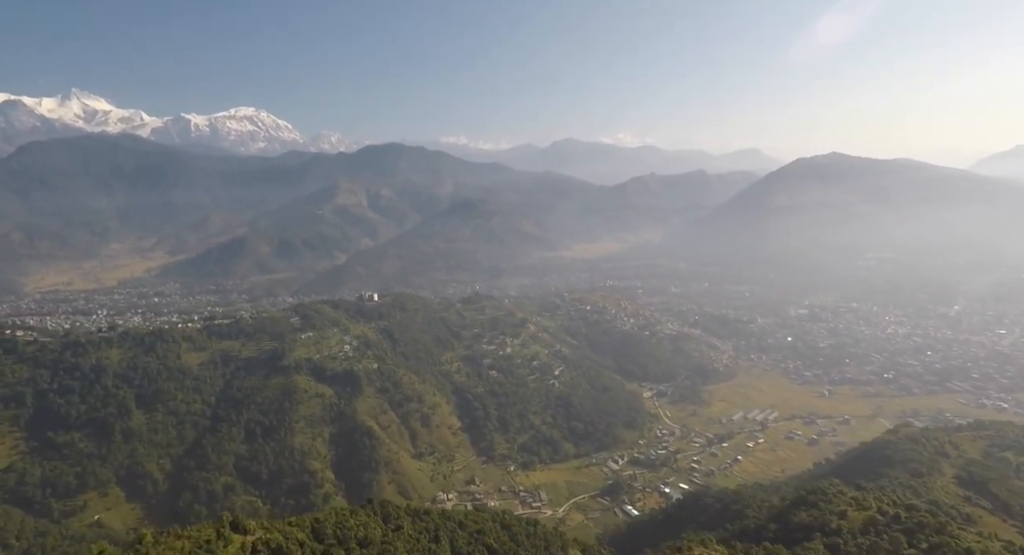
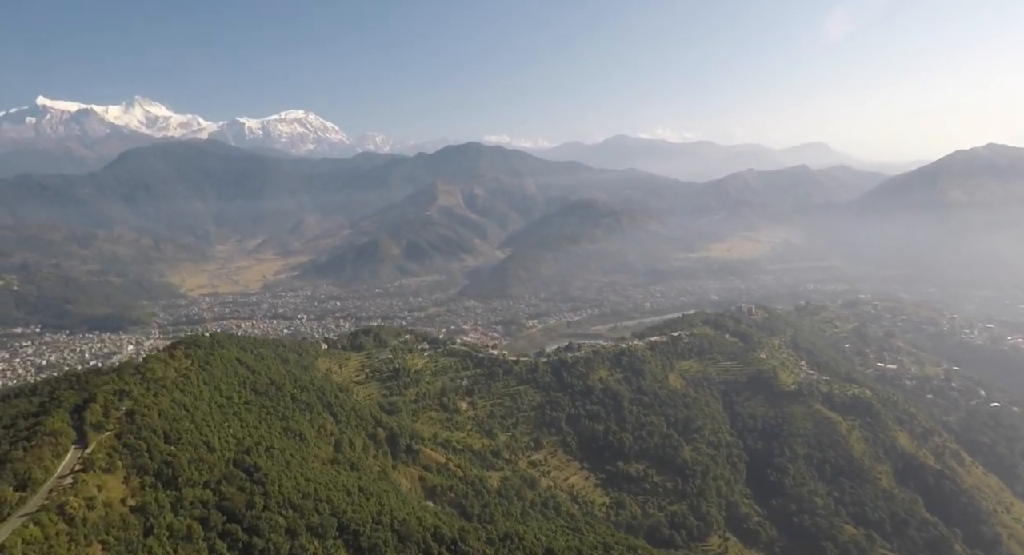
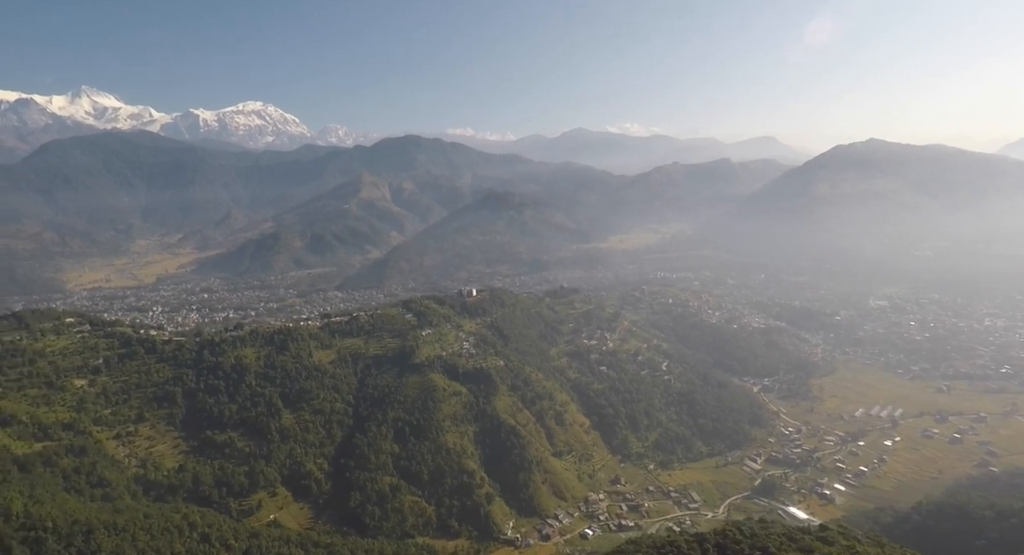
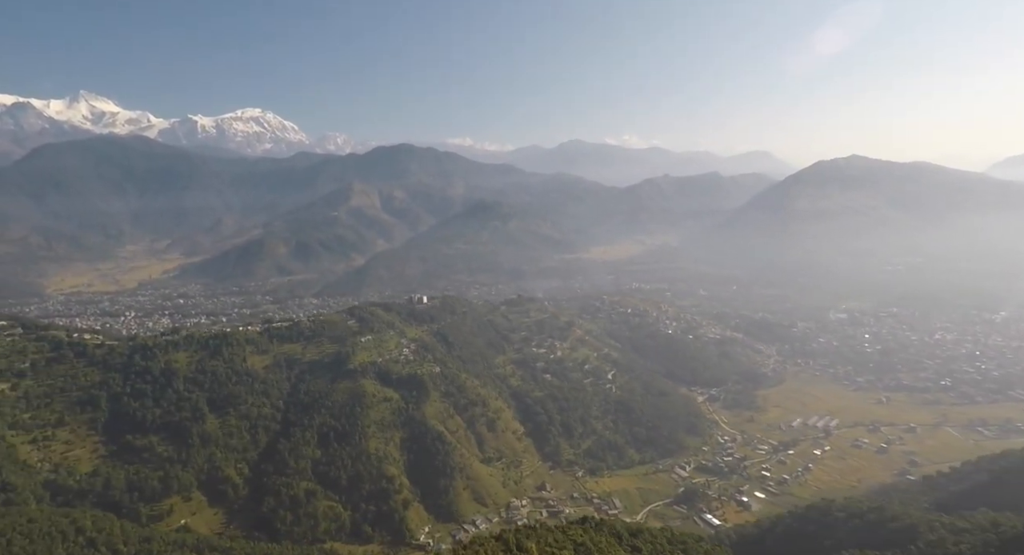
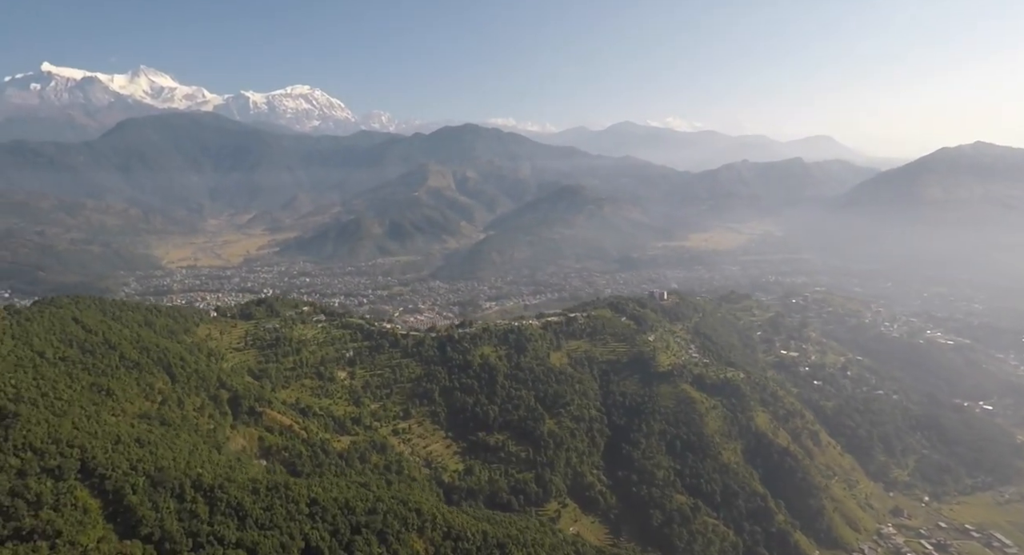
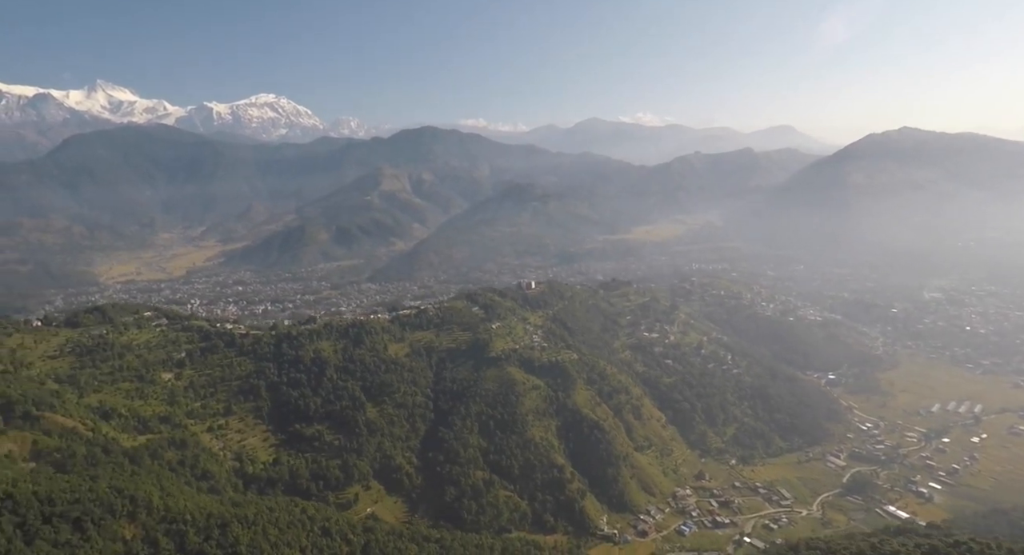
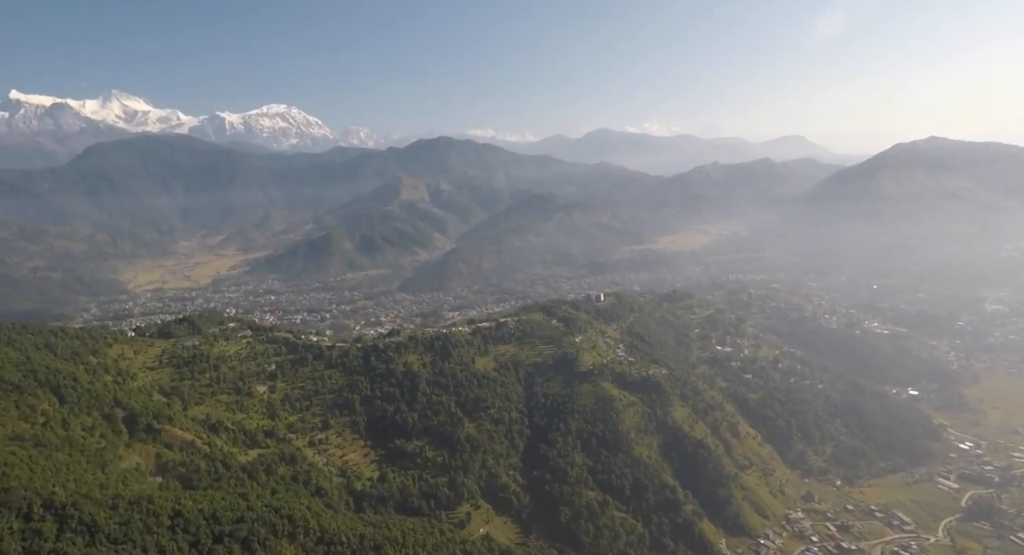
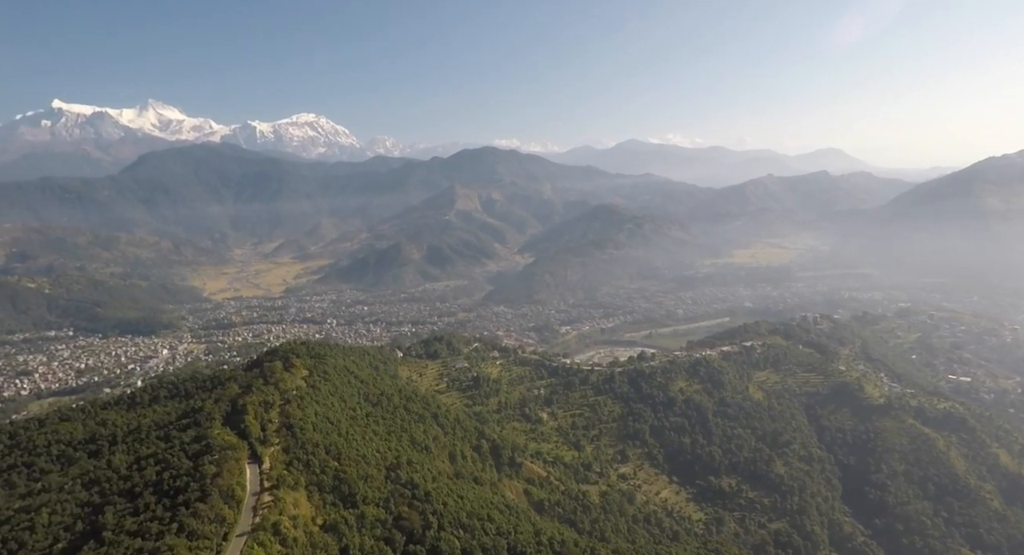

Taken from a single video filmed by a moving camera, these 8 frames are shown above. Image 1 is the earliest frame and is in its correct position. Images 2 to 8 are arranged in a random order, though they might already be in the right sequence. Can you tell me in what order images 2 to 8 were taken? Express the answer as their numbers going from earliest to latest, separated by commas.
4, 3, 6, 7, 5, 2, 8
